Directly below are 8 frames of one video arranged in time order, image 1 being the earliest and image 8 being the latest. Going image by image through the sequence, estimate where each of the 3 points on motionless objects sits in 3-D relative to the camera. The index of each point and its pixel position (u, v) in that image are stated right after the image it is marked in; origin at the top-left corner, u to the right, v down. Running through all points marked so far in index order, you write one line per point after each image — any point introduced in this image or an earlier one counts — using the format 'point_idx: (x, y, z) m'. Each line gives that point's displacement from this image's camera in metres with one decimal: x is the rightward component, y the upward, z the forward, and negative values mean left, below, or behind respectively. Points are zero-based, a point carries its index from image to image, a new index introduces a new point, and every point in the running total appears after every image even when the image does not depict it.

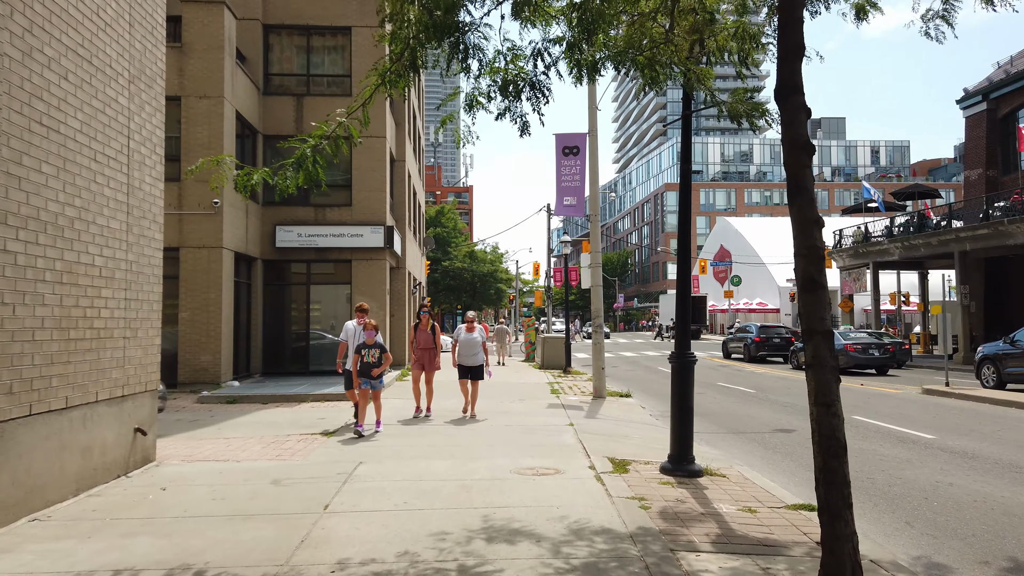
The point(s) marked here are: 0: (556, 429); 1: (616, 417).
0: (+0.6, -1.9, +9.9) m
1: (+1.6, -2.0, +11.8) m
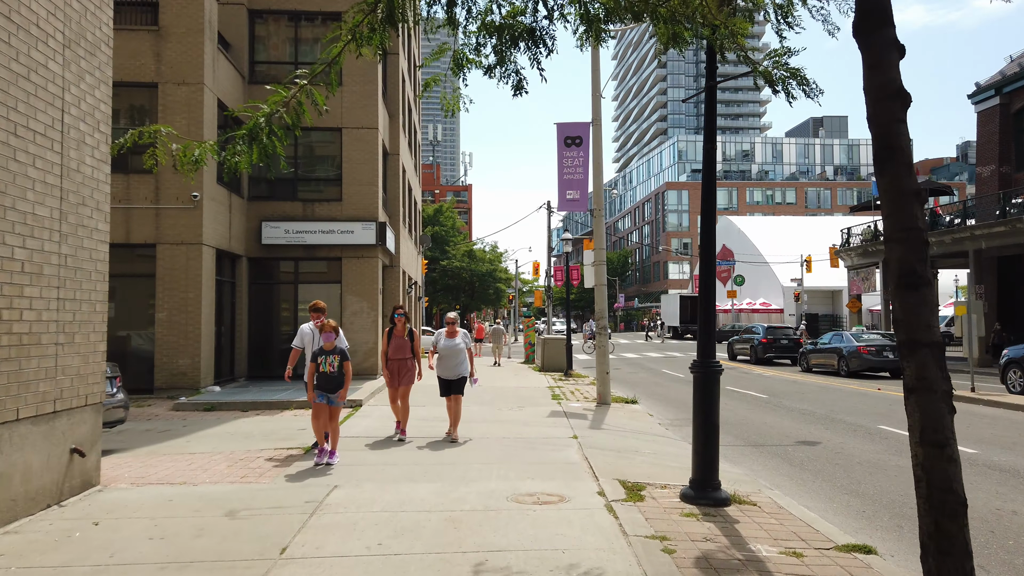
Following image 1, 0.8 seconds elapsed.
0: (+0.6, -1.8, +8.9) m
1: (+1.6, -2.0, +10.8) m
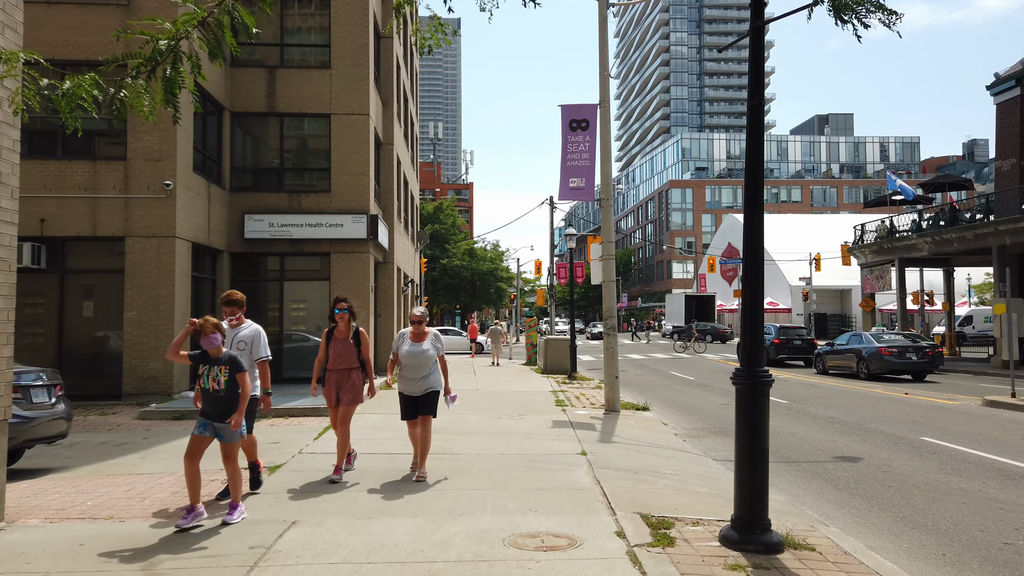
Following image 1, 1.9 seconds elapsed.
0: (+0.6, -1.8, +7.7) m
1: (+1.6, -1.9, +9.6) m
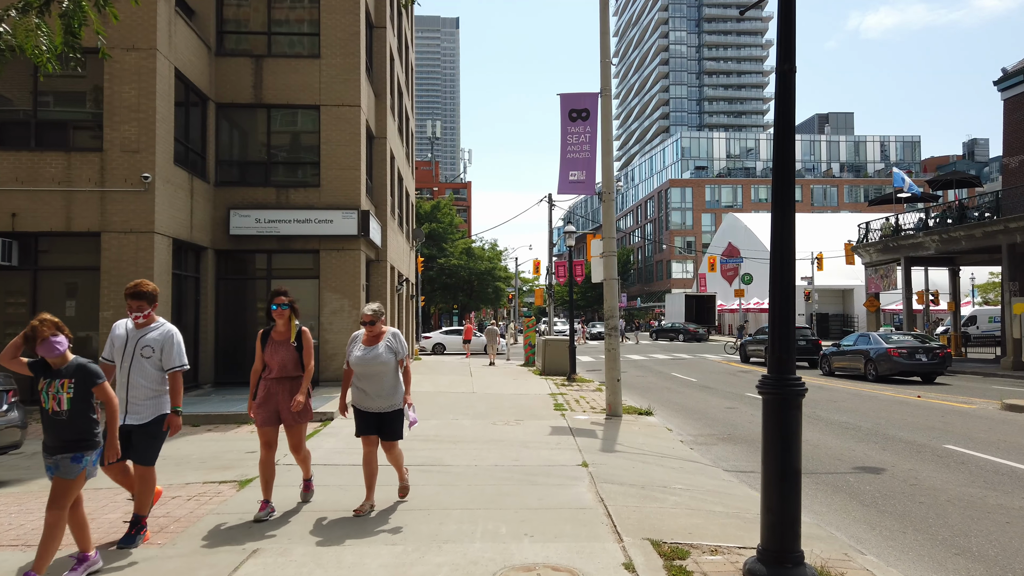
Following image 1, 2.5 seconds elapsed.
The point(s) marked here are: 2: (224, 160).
0: (+0.5, -1.7, +7.1) m
1: (+1.5, -1.9, +9.0) m
2: (-6.1, +2.7, +16.0) m
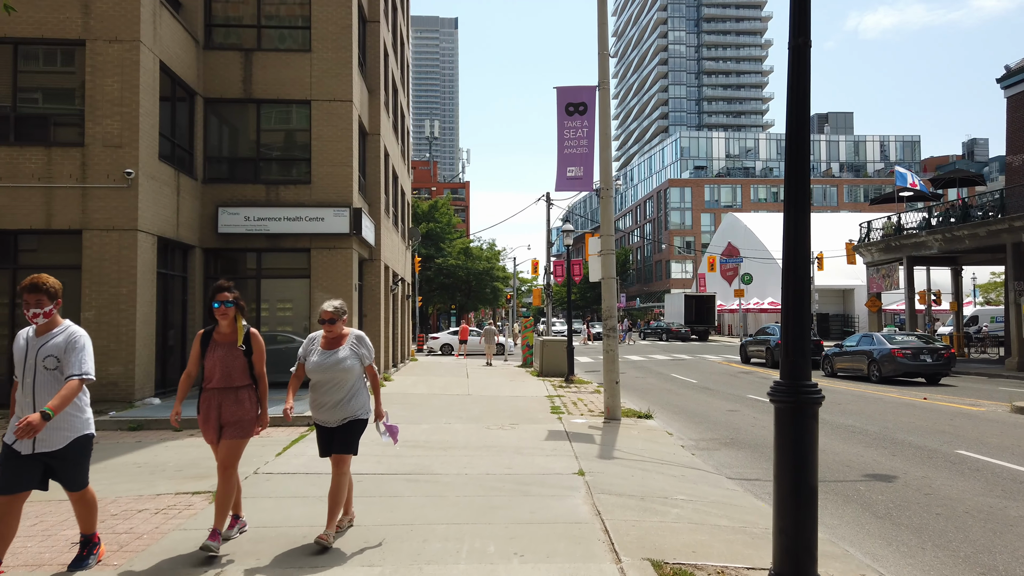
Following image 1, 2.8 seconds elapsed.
0: (+0.4, -1.7, +6.7) m
1: (+1.4, -1.9, +8.6) m
2: (-6.1, +2.7, +15.6) m
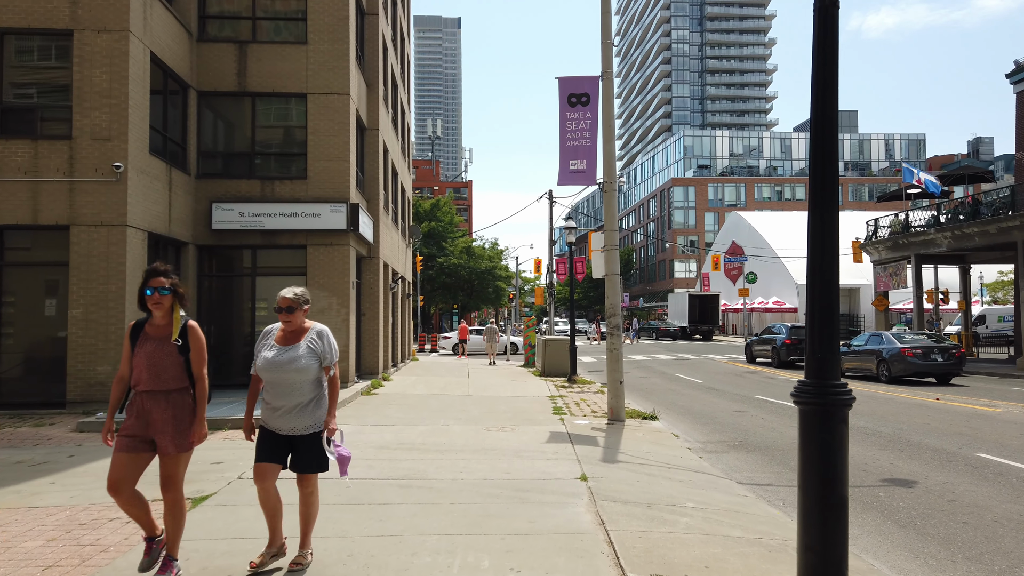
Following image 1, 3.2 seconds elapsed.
0: (+0.4, -1.7, +6.3) m
1: (+1.4, -1.8, +8.2) m
2: (-6.1, +2.7, +15.3) m
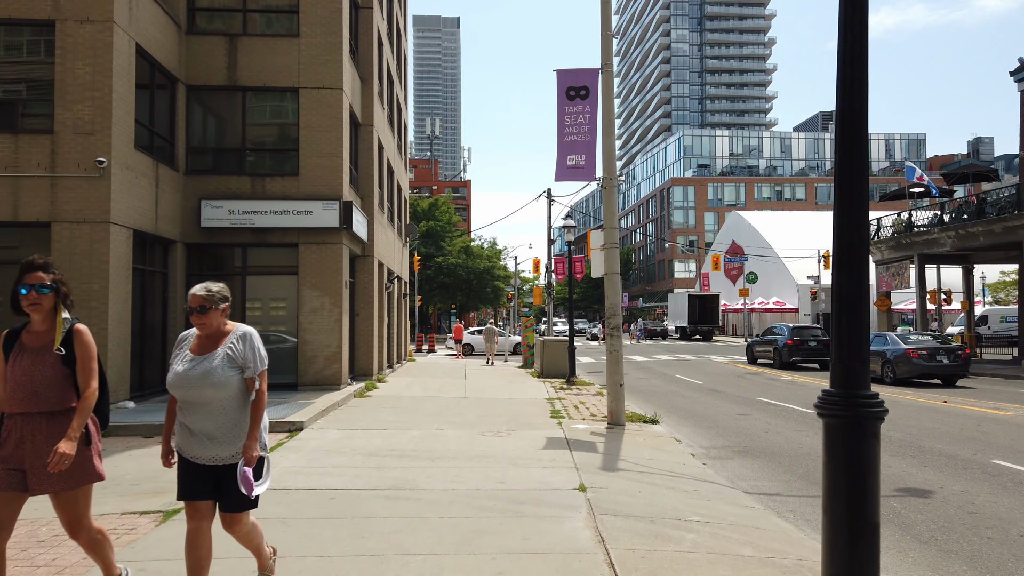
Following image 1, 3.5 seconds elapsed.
0: (+0.4, -1.7, +5.9) m
1: (+1.4, -1.8, +7.8) m
2: (-6.2, +2.8, +14.9) m
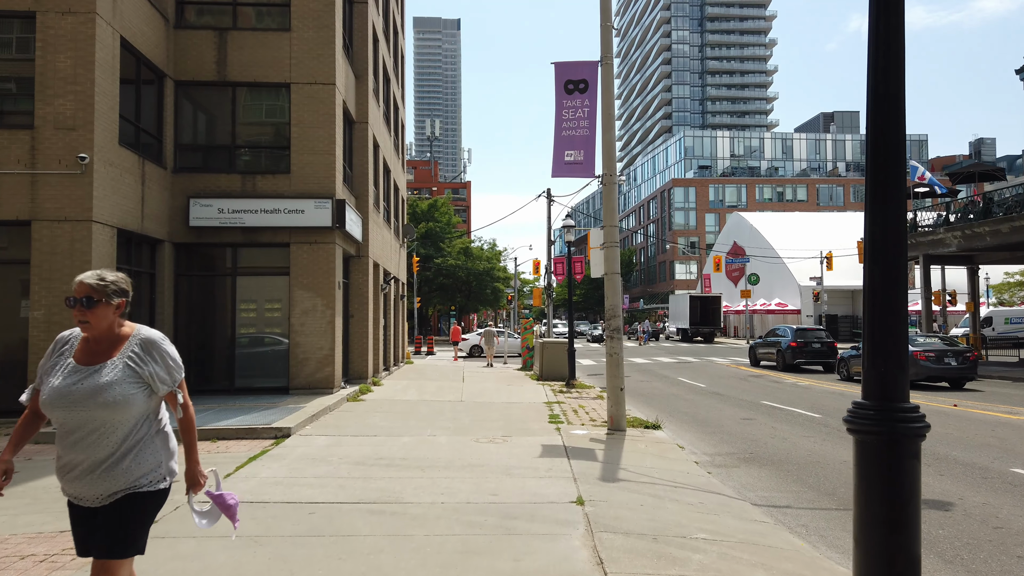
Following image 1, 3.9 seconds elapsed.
0: (+0.3, -1.7, +5.5) m
1: (+1.3, -1.8, +7.4) m
2: (-6.2, +2.7, +14.5) m
